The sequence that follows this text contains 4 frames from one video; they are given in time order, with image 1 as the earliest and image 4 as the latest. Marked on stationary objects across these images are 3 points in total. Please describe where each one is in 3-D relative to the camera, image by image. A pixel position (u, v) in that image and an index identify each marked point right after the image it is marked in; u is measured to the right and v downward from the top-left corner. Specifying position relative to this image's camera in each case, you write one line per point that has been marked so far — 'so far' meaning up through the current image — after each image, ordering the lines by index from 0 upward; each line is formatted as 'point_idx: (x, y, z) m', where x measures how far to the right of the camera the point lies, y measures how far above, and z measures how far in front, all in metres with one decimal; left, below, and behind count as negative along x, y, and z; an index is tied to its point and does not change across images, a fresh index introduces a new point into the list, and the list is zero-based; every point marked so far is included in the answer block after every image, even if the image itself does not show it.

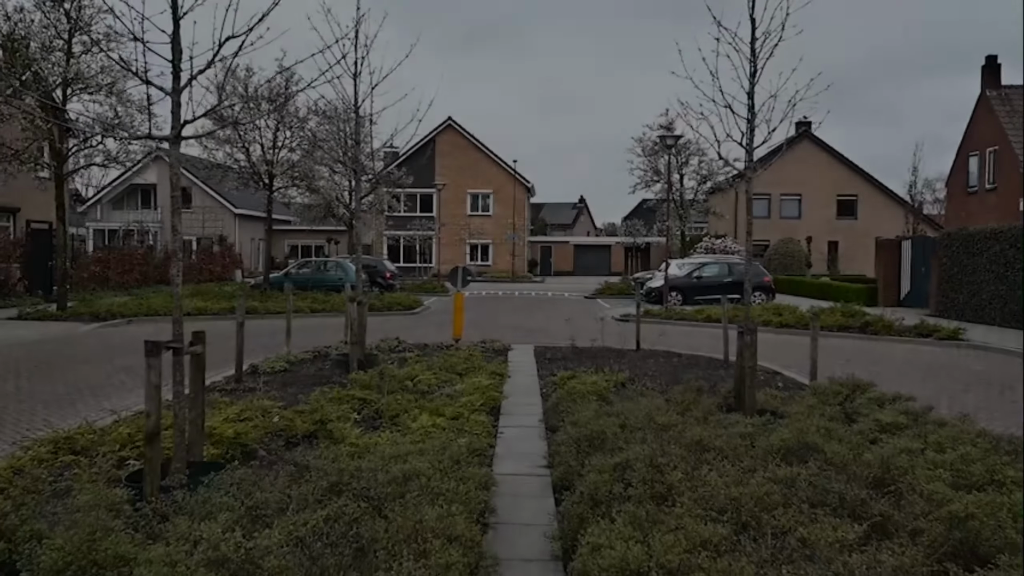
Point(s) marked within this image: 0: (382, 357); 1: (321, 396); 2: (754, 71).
0: (-2.8, -1.5, +9.5) m
1: (-3.0, -1.7, +7.1) m
2: (+3.6, +3.3, +6.7) m
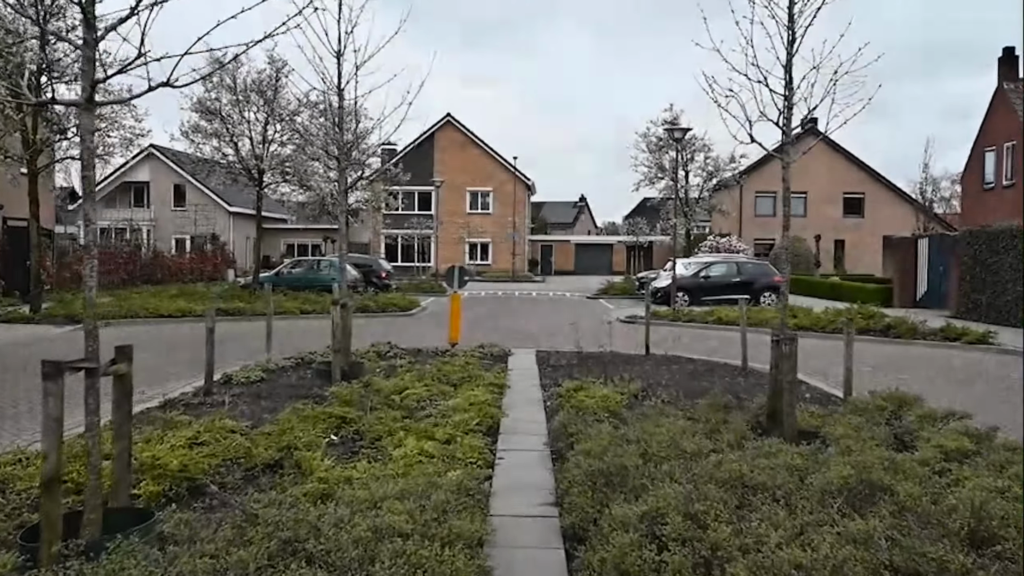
0: (-2.8, -1.5, +8.6) m
1: (-3.0, -1.7, +6.2) m
2: (+3.7, +3.3, +5.8) m
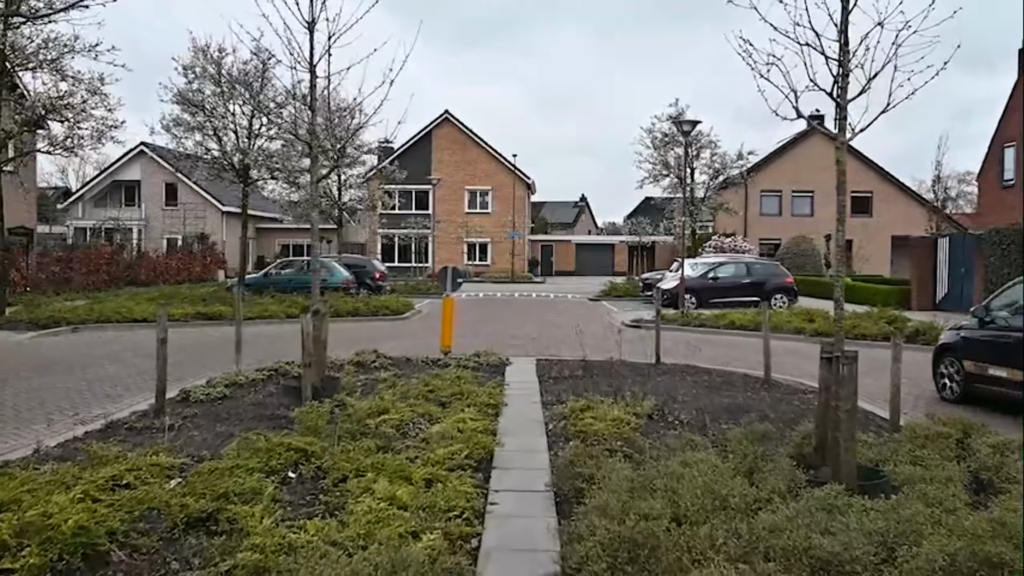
0: (-2.8, -1.6, +7.6) m
1: (-3.1, -1.8, +5.2) m
2: (+3.6, +3.2, +4.8) m
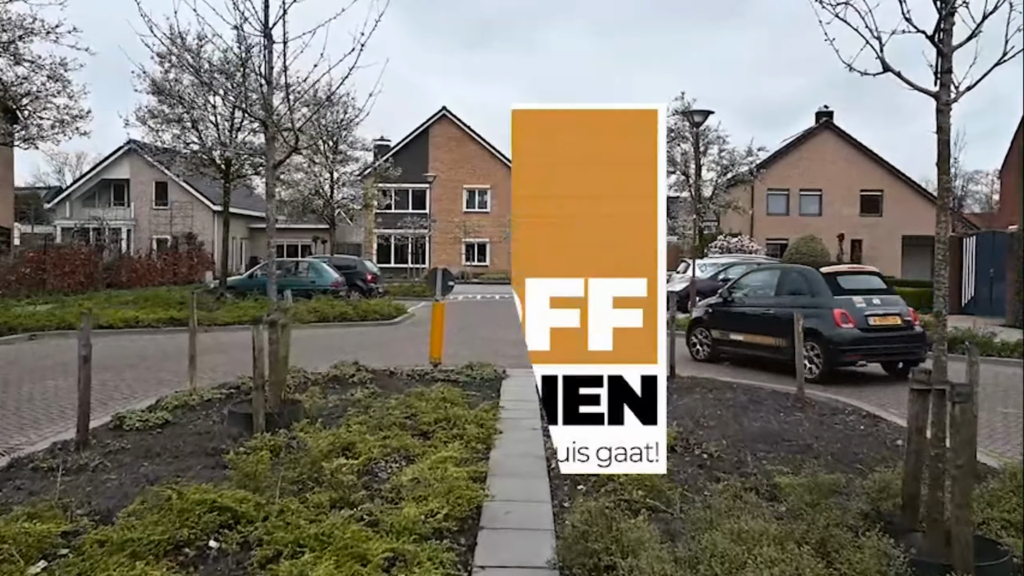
0: (-2.9, -1.7, +6.4) m
1: (-3.2, -1.9, +4.0) m
2: (+3.5, +3.1, +3.6) m
